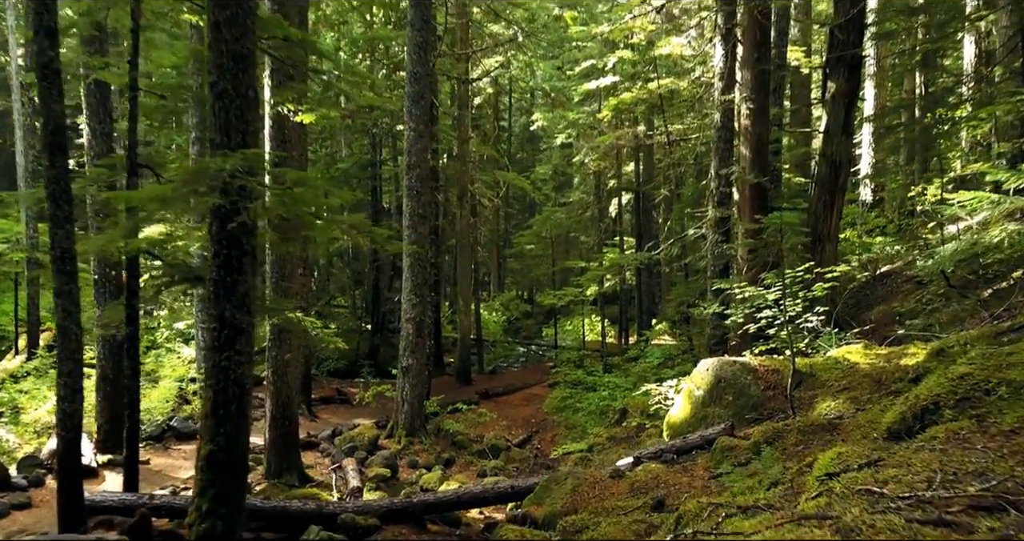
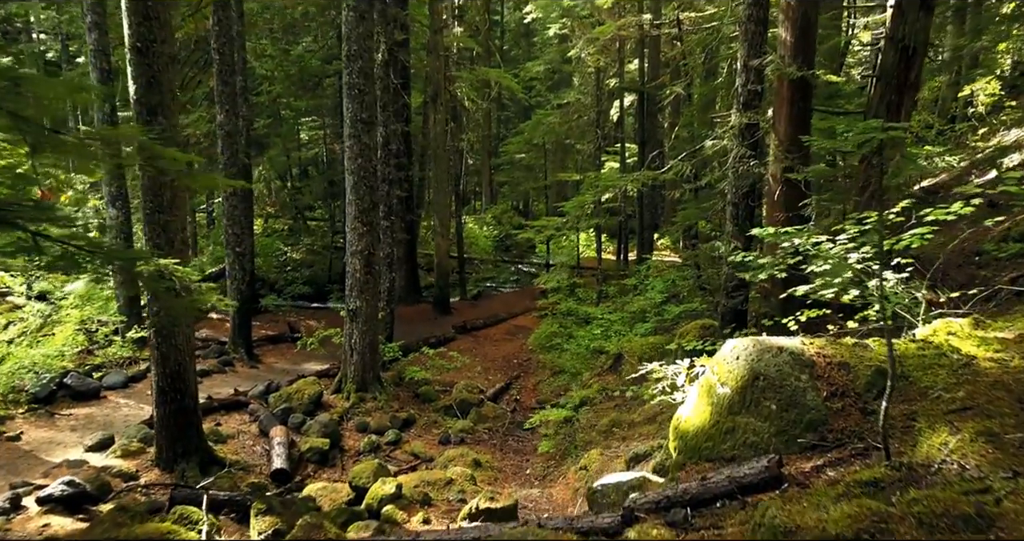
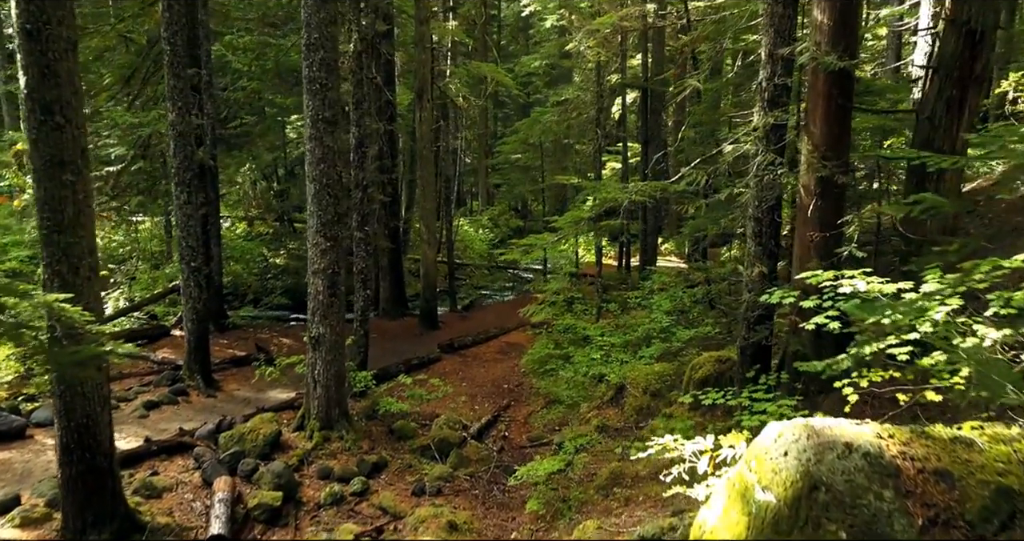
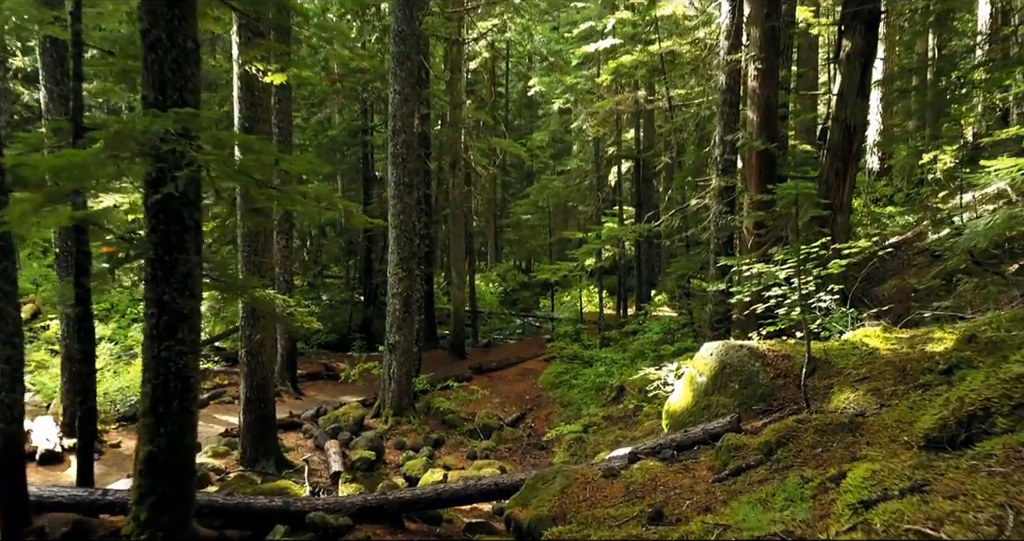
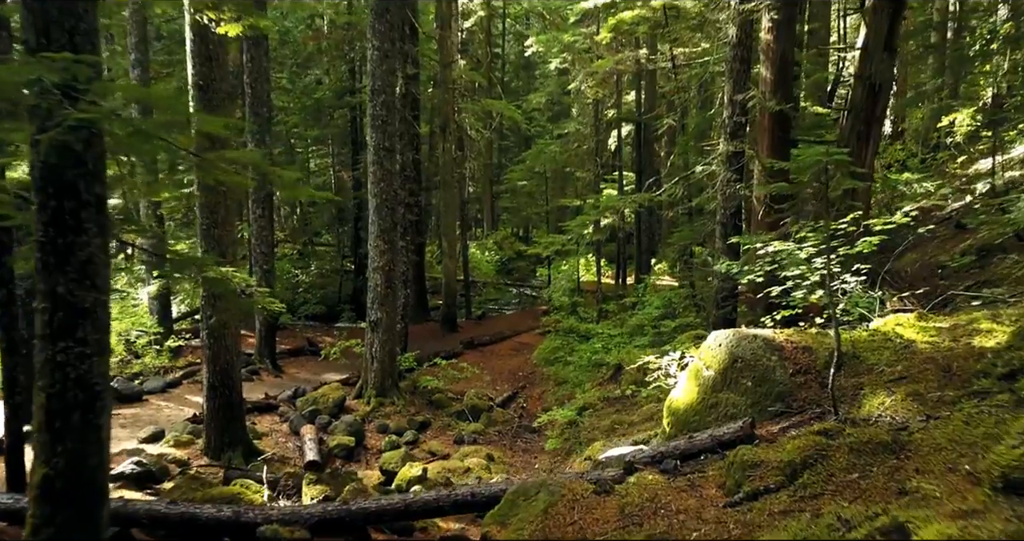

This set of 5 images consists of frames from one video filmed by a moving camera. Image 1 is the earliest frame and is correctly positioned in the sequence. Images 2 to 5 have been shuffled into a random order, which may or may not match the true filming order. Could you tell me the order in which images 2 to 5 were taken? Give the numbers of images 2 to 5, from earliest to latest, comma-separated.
4, 5, 2, 3
